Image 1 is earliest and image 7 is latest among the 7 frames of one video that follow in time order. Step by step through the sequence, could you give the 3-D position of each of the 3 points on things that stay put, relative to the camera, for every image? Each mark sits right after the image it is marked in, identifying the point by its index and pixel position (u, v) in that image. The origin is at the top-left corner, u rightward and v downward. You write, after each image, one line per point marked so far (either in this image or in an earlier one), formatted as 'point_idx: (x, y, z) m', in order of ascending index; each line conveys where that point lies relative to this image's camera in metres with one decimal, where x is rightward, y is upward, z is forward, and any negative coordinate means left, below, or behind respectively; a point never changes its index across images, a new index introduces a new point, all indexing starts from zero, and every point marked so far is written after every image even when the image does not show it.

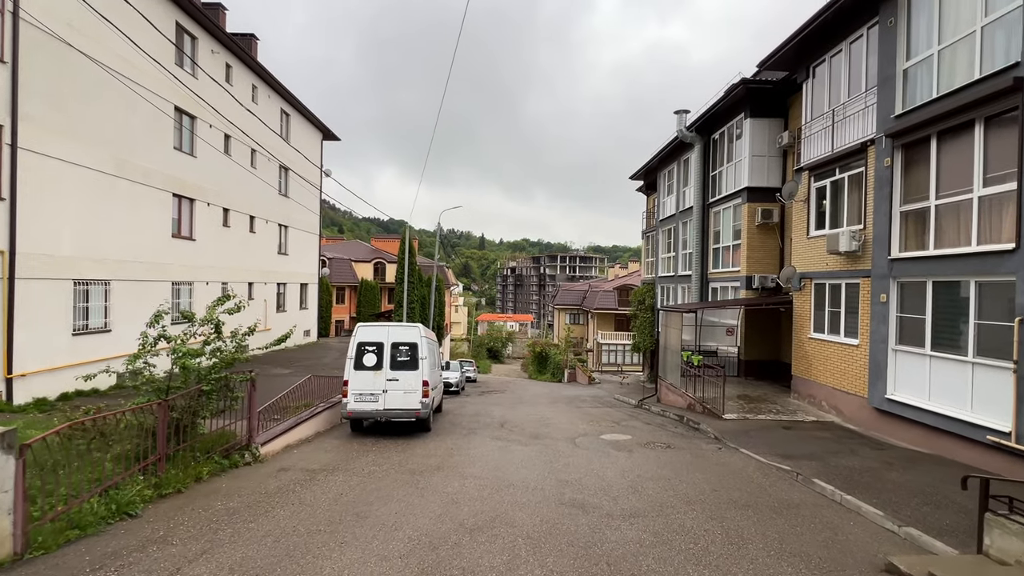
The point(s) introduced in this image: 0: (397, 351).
0: (-2.6, -1.4, +10.8) m
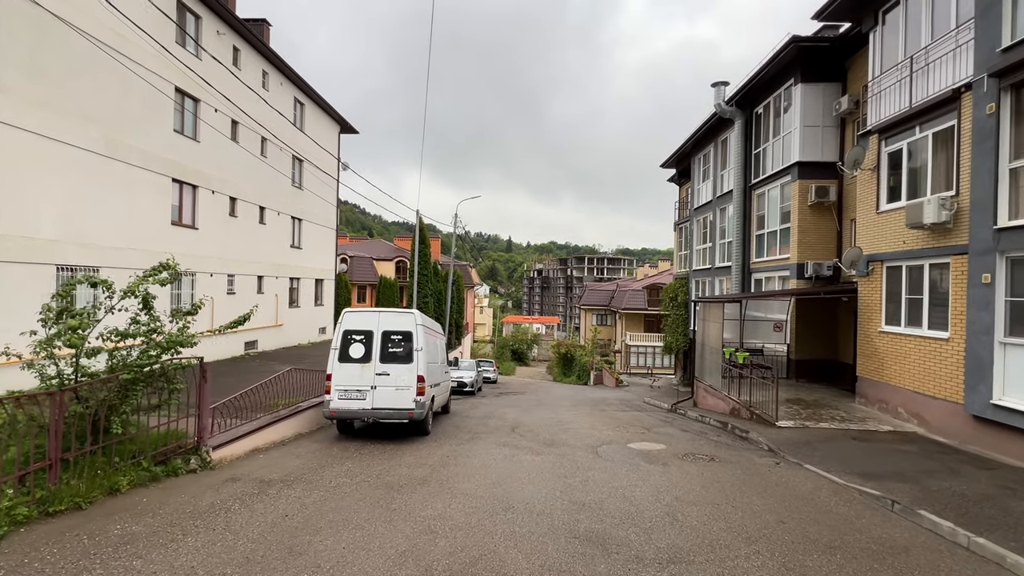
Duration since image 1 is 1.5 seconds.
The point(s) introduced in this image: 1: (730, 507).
0: (-2.4, -1.0, +9.3) m
1: (+2.7, -2.7, +5.9) m
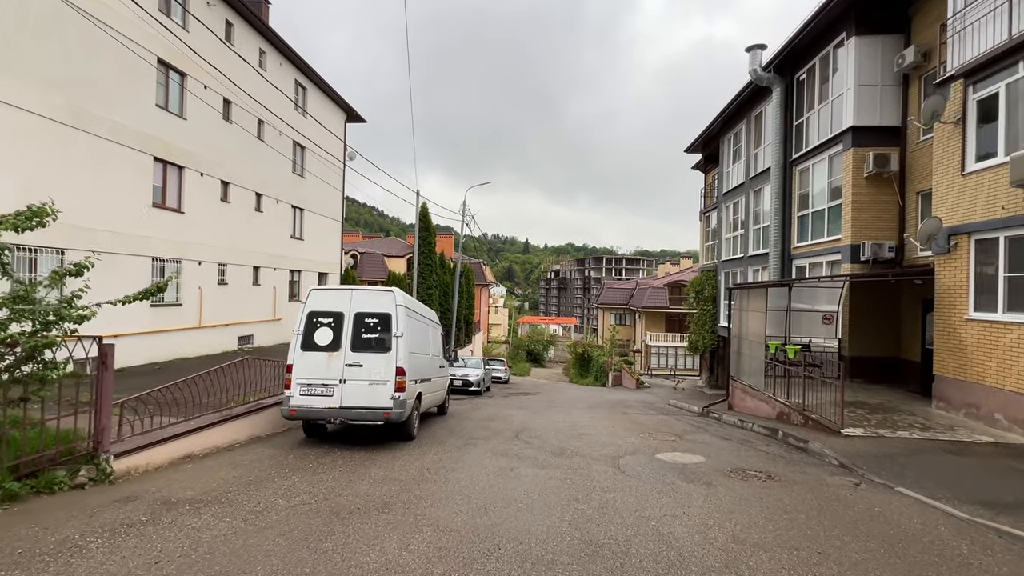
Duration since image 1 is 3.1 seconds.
0: (-2.4, -0.6, +7.6) m
1: (+2.5, -2.2, +4.0) m
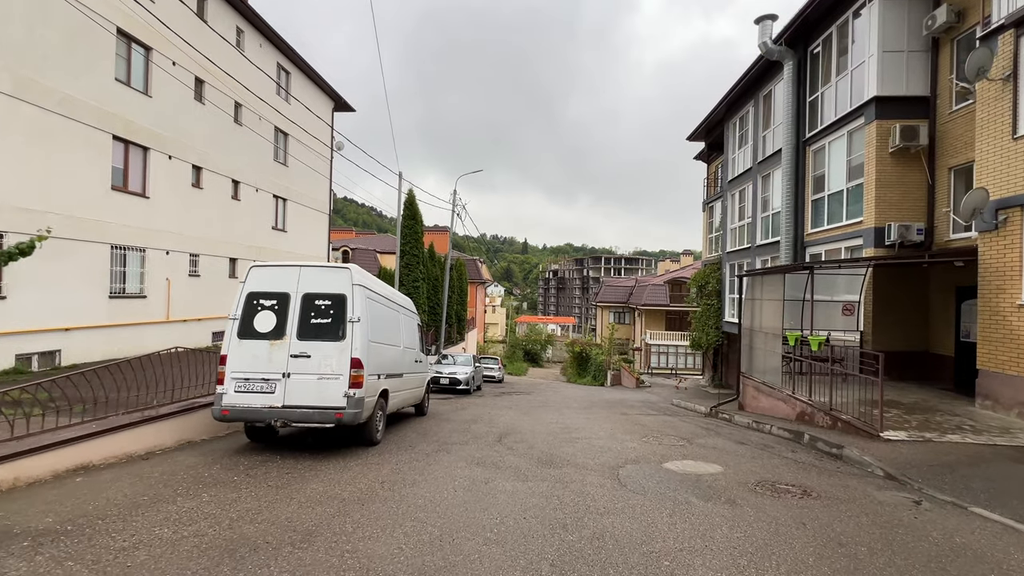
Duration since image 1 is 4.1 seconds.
0: (-2.7, -0.3, +6.4) m
1: (+2.3, -1.9, +2.8) m
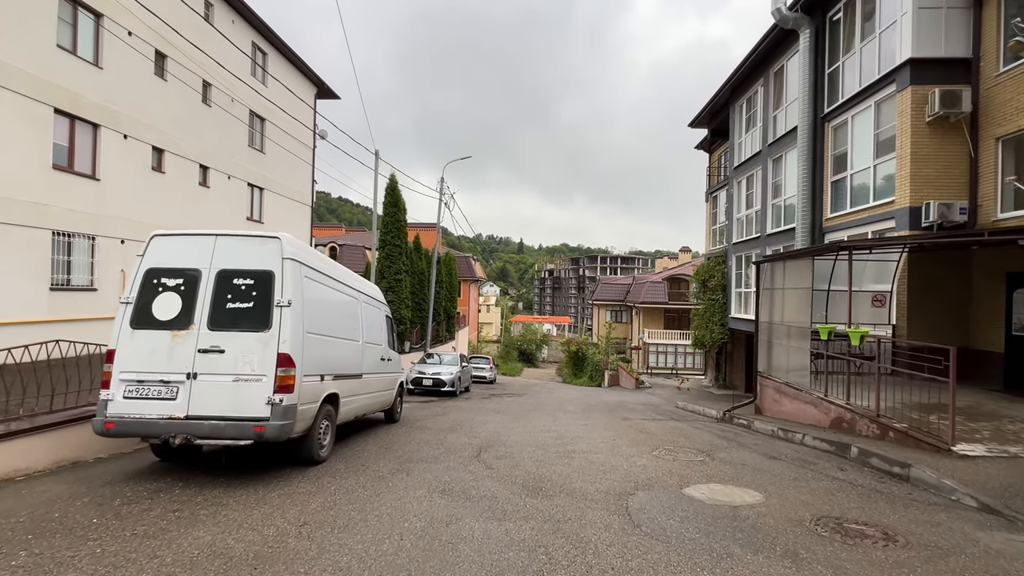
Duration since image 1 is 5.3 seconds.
0: (-2.9, 0.0, +4.9) m
1: (+2.1, -1.6, +1.4) m
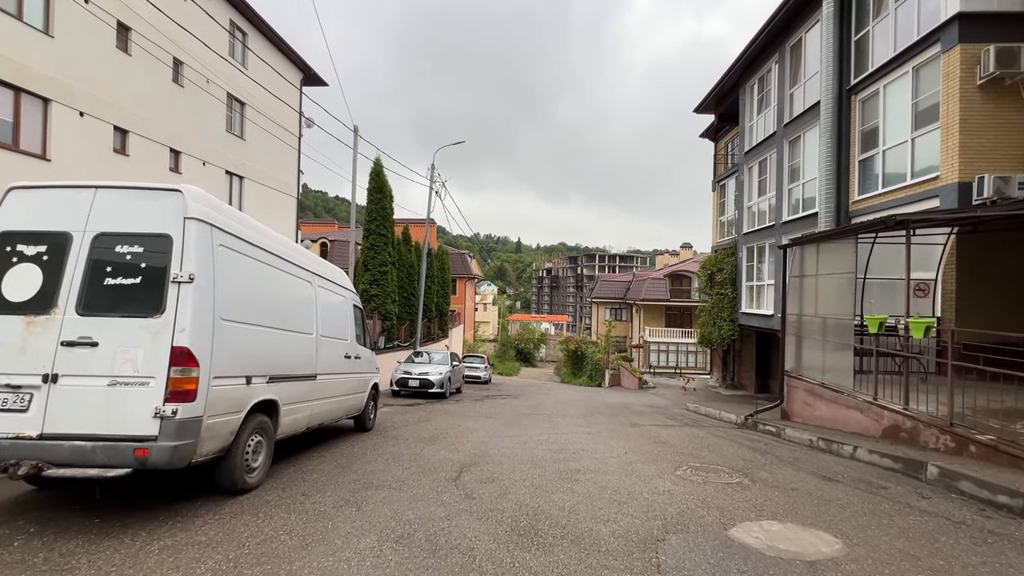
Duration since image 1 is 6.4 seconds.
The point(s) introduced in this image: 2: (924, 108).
0: (-3.0, +0.2, +3.6) m
1: (+2.0, -1.4, +0.1) m
2: (+8.5, +3.7, +9.9) m
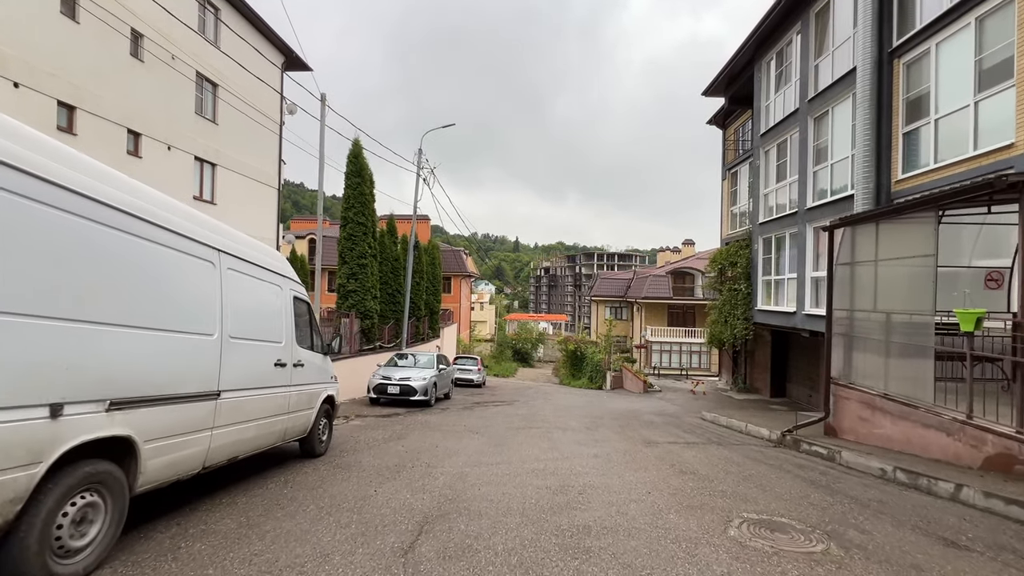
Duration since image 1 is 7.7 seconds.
0: (-3.1, +0.3, +2.0) m
1: (+1.9, -1.3, -1.5) m
2: (+8.3, +3.9, +8.3) m
